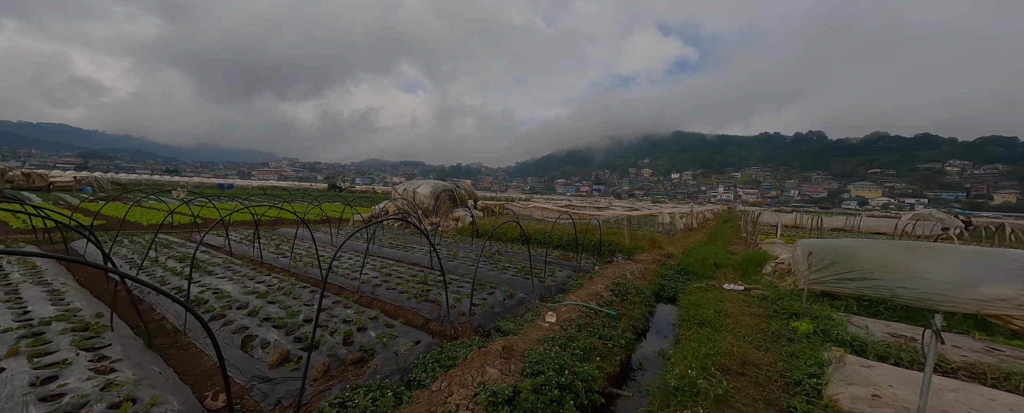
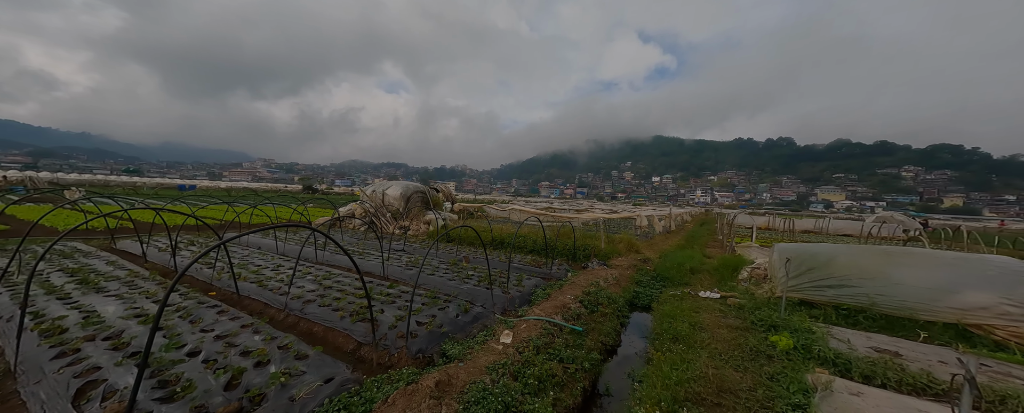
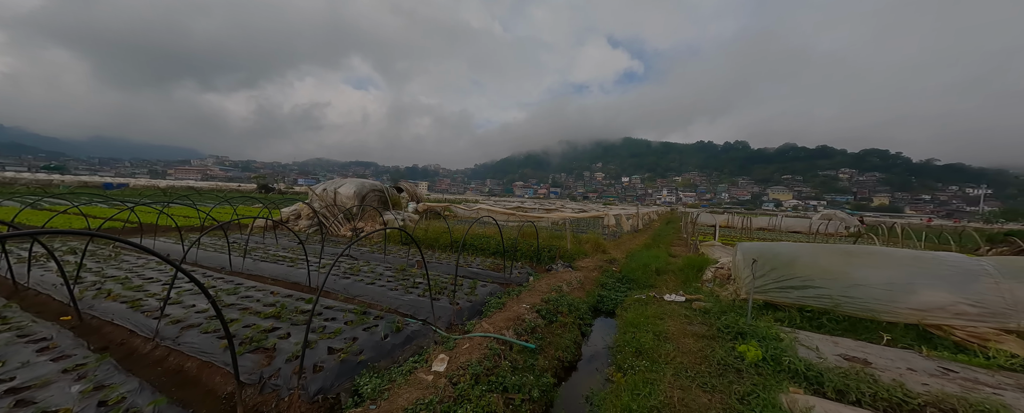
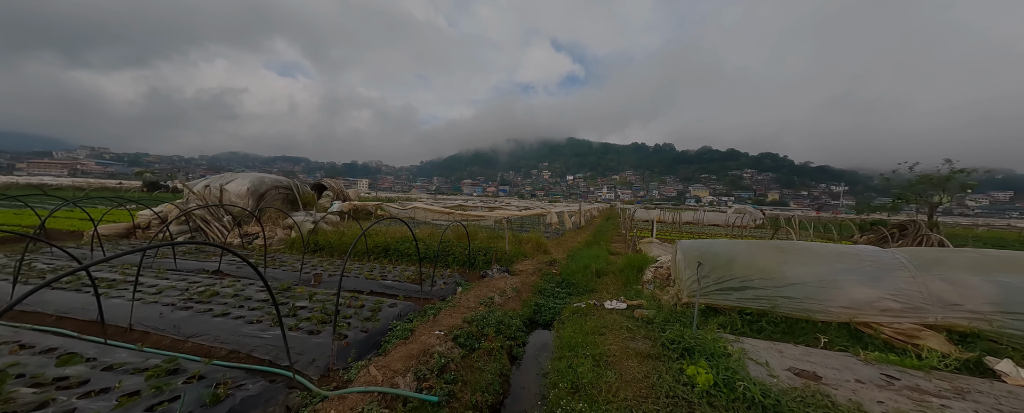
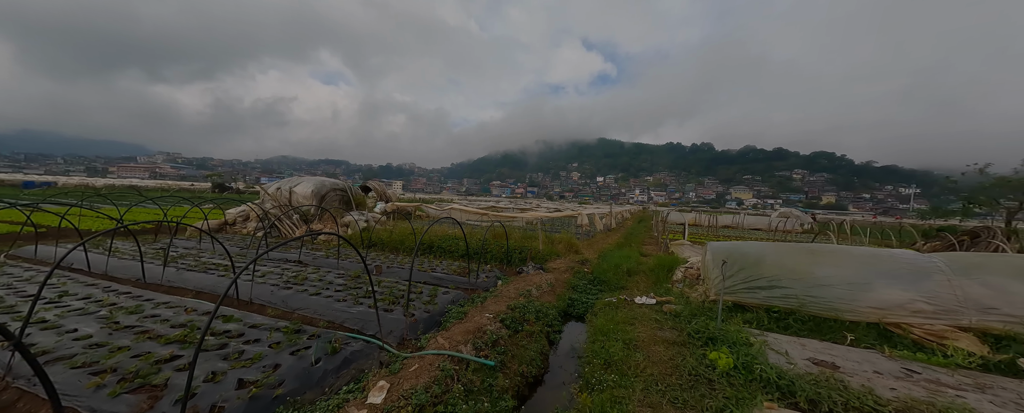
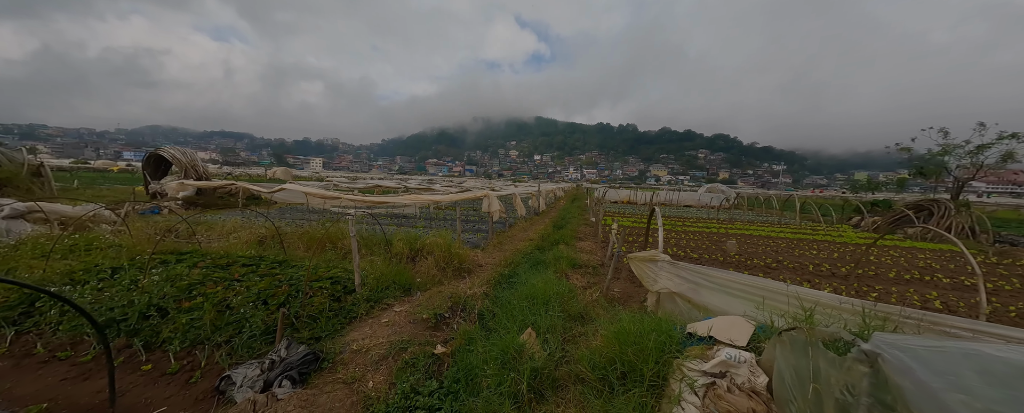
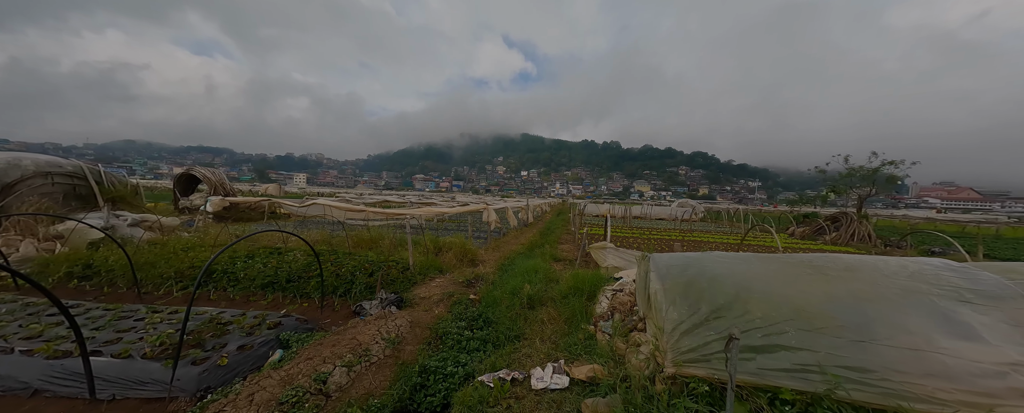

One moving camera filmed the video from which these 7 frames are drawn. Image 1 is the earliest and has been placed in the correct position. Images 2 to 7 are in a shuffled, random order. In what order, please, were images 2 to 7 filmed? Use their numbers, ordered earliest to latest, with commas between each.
2, 3, 5, 4, 7, 6
